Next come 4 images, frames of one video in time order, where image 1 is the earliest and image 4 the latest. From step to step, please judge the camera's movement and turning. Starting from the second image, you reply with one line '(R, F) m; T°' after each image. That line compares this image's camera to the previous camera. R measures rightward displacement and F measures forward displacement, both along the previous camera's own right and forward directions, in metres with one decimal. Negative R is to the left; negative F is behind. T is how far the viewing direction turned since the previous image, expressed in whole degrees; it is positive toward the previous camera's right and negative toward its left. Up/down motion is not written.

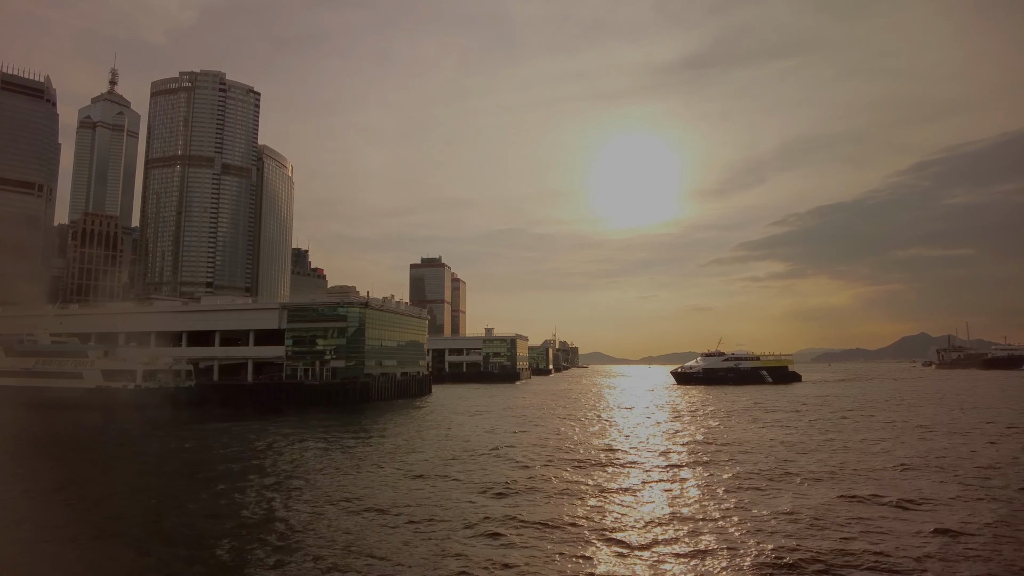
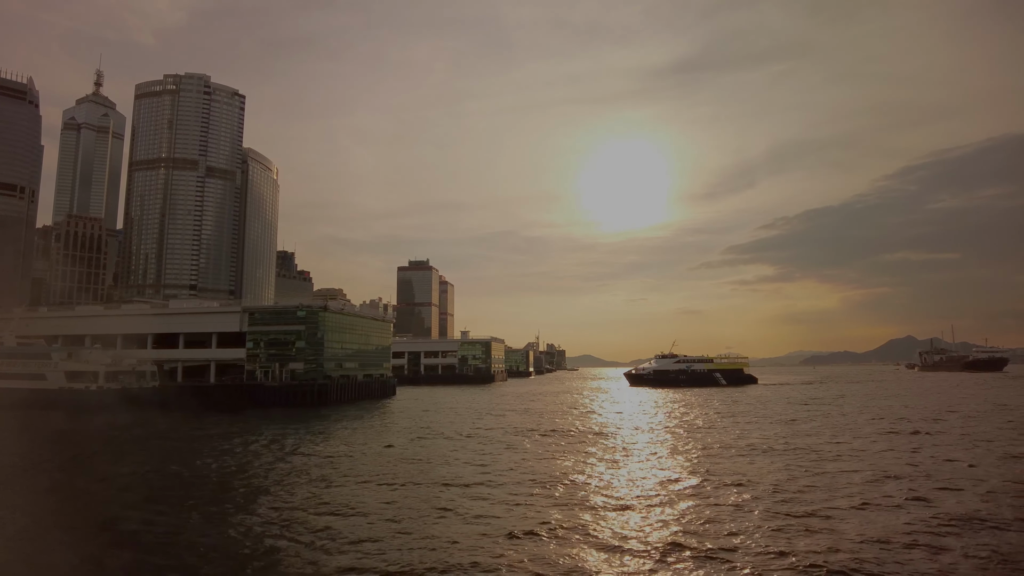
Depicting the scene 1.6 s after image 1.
(+1.2, -0.8) m; +1°
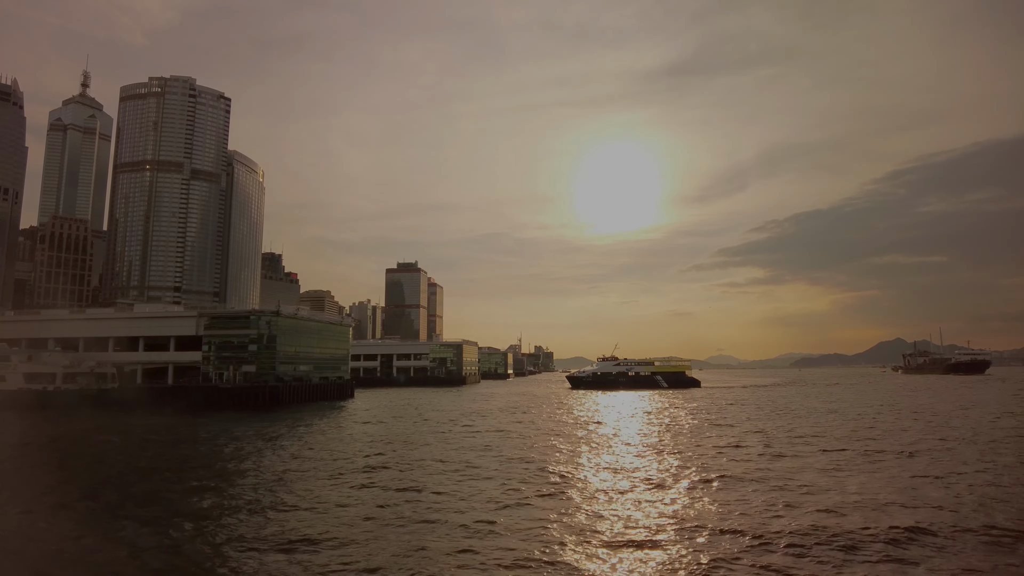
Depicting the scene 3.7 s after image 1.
(+1.6, -1.1) m; +1°
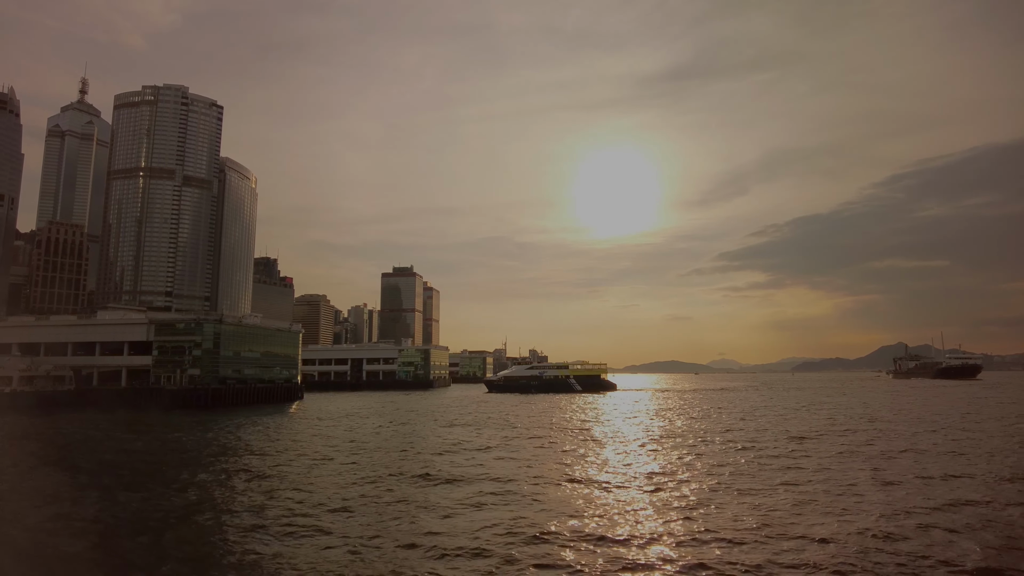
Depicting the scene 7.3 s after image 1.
(+2.8, -1.8) m; 0°
